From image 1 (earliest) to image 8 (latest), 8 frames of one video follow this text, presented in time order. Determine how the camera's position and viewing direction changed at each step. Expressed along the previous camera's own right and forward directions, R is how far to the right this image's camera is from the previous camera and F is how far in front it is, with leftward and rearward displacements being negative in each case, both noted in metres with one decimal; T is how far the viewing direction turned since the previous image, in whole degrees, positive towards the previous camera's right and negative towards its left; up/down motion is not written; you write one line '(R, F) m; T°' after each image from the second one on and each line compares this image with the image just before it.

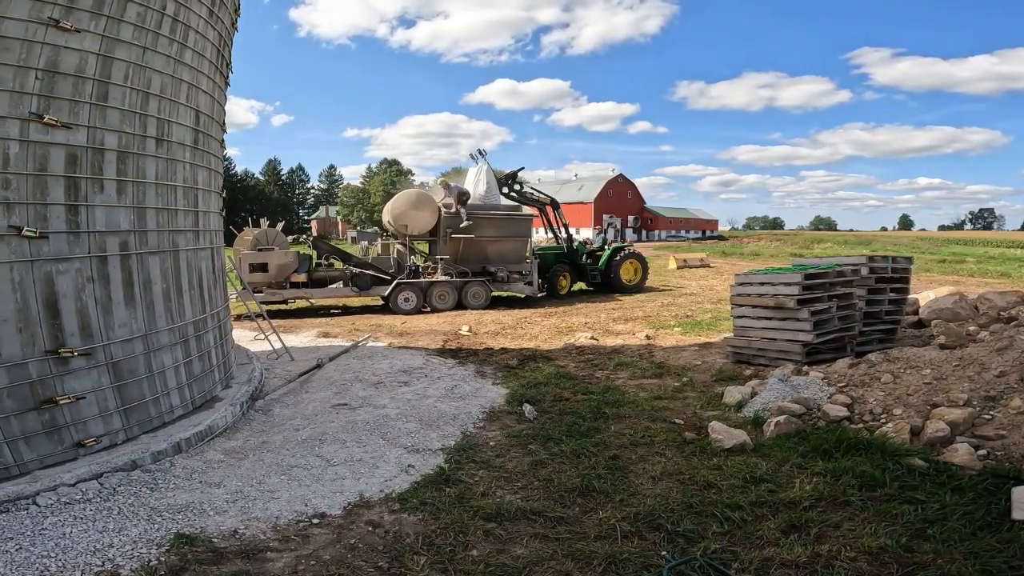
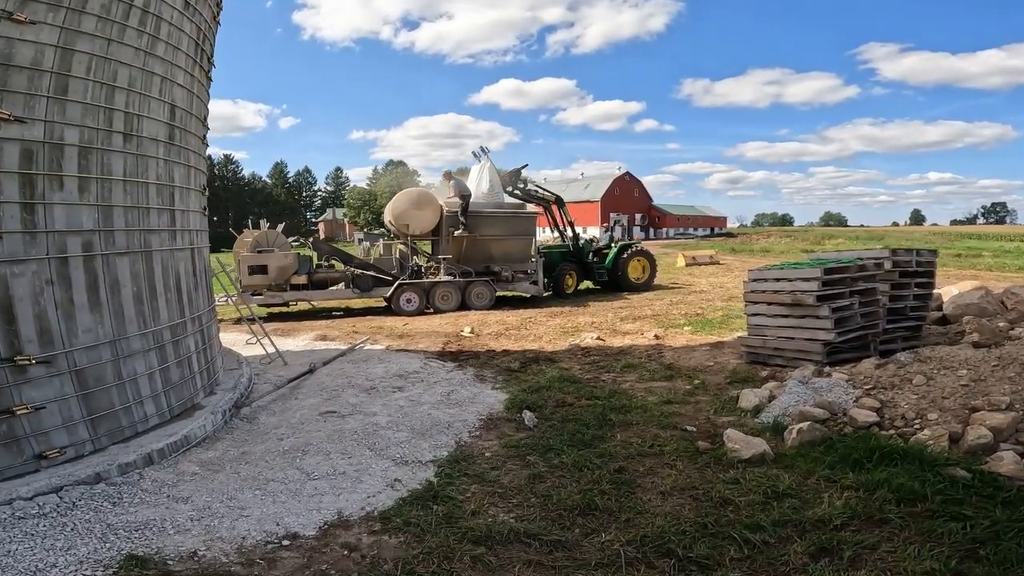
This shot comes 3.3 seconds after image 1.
(+0.1, +0.4) m; -1°
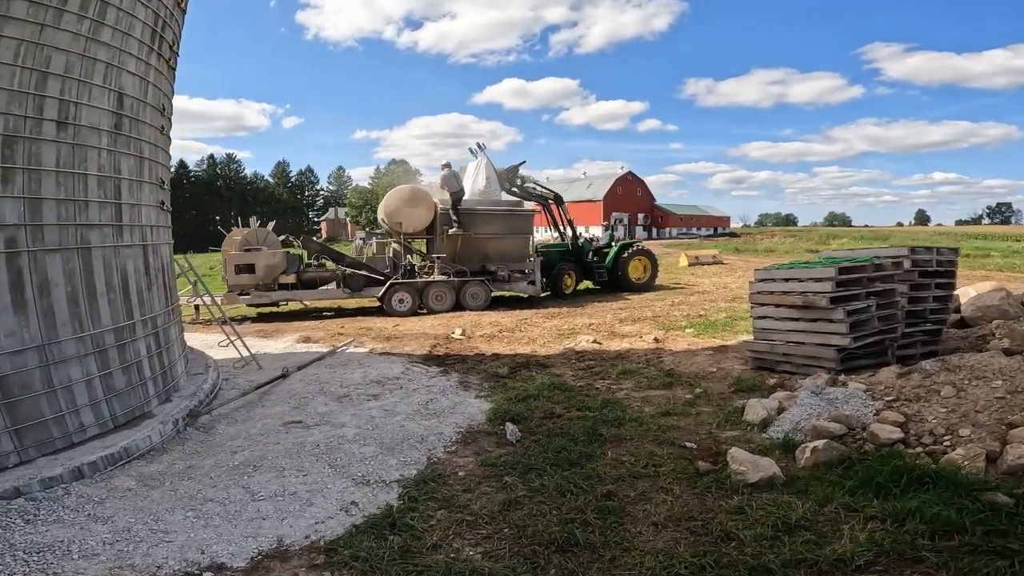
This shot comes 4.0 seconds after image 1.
(+0.2, +0.5) m; 0°
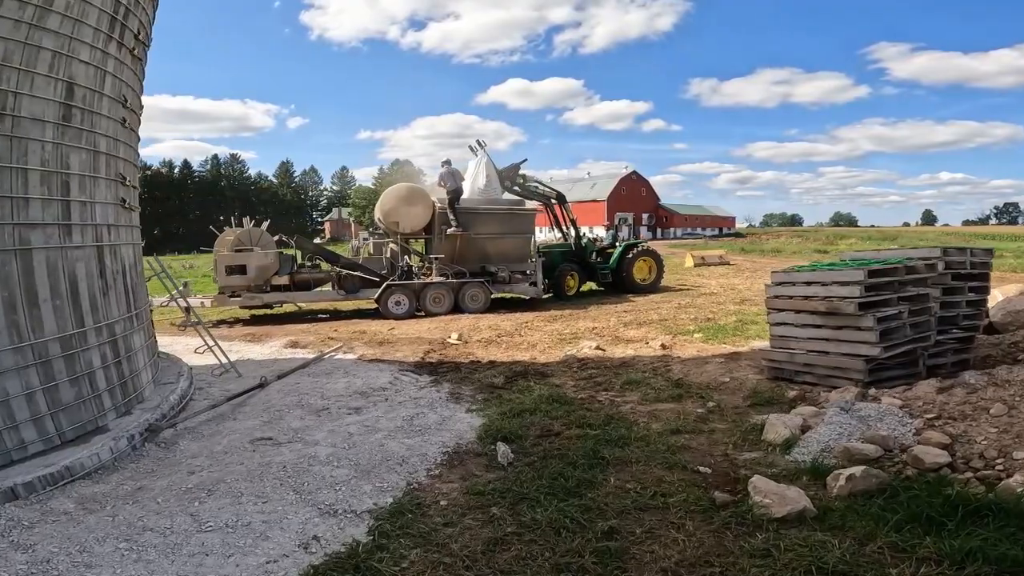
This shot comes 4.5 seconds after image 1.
(+0.1, +0.5) m; 0°
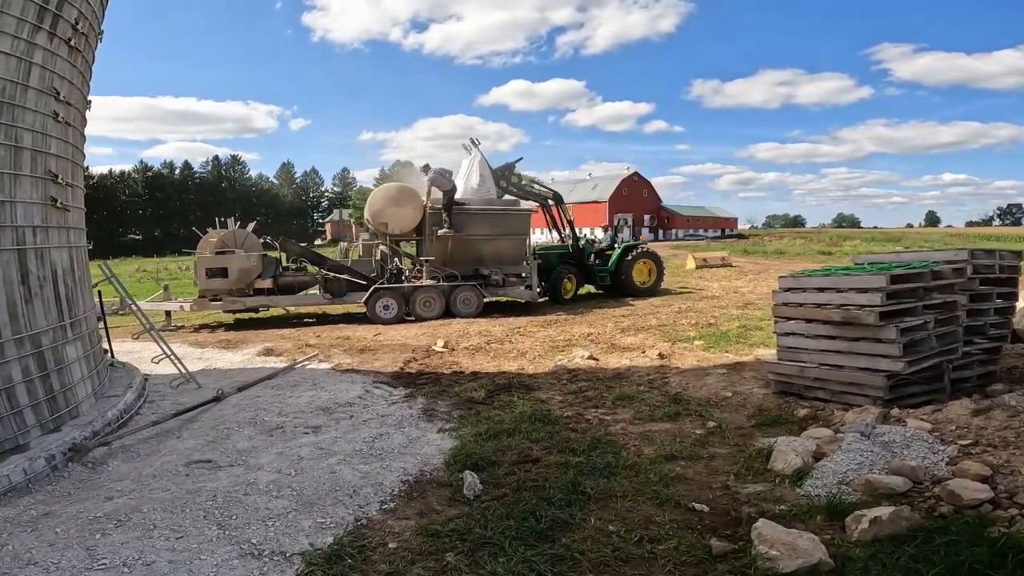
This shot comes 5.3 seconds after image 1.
(+0.2, +0.6) m; 0°
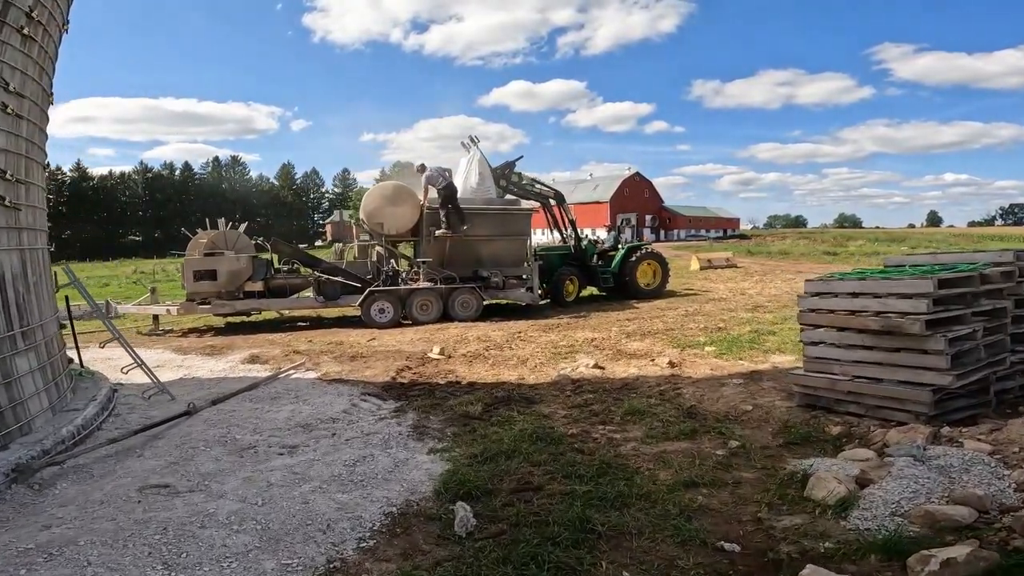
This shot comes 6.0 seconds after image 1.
(0.0, +0.5) m; 0°
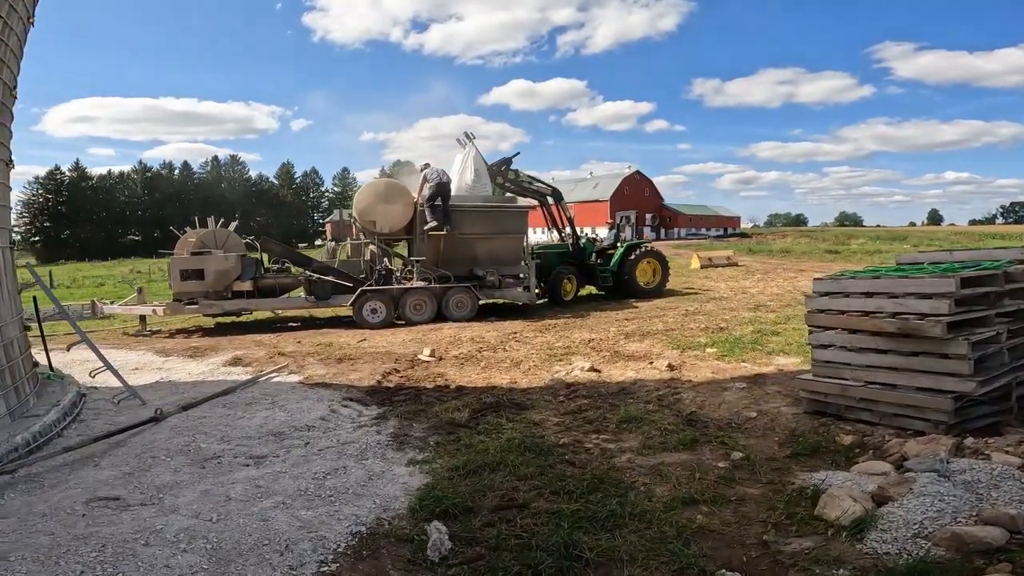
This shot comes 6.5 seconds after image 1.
(+0.1, +0.3) m; 0°
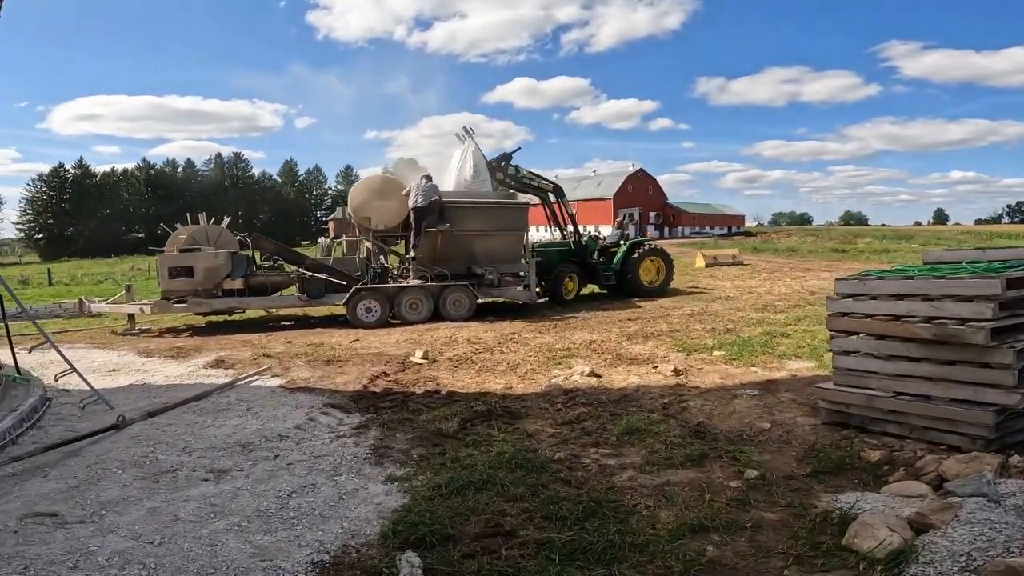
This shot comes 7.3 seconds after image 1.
(+0.1, +0.4) m; 0°
